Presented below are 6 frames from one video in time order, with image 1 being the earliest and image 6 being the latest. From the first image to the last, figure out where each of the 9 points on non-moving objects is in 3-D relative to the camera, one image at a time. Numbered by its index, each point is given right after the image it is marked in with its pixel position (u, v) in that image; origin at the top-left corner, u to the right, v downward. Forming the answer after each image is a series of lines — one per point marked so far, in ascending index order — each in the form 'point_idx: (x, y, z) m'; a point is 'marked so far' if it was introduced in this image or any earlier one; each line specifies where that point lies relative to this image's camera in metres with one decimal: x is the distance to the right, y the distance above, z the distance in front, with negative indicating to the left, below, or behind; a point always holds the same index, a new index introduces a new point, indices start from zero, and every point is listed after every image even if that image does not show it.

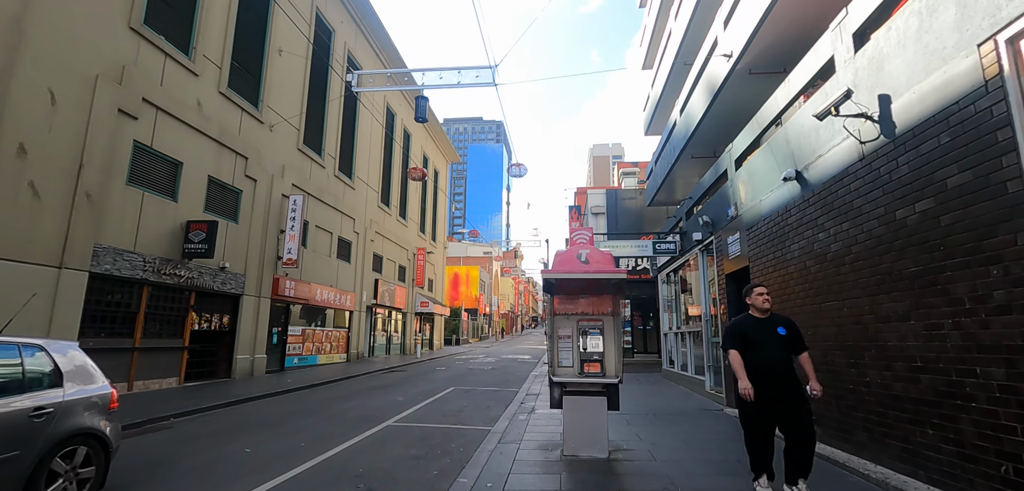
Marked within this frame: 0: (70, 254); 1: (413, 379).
0: (-8.5, -0.2, +9.6) m
1: (-3.2, -4.3, +16.0) m
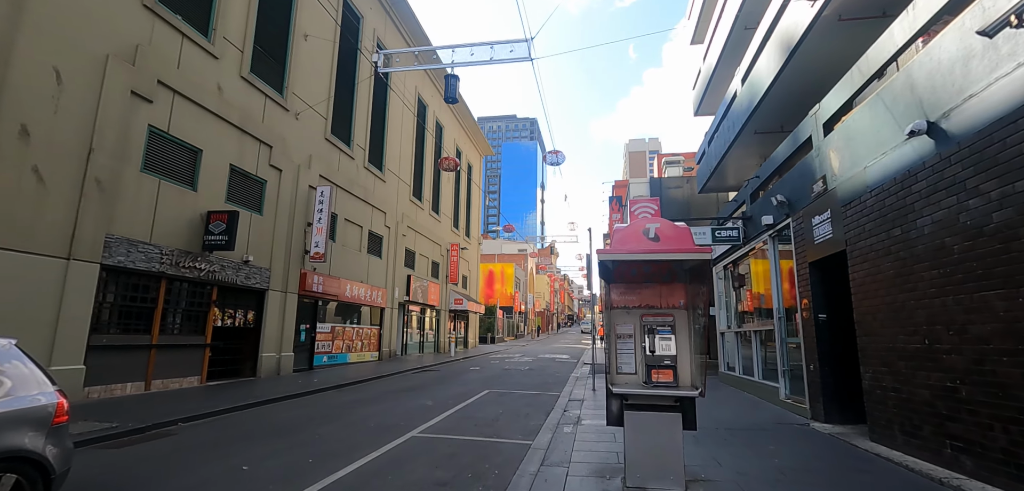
0: (-7.8, 0.0, +8.9) m
1: (-2.0, -4.1, +15.0) m
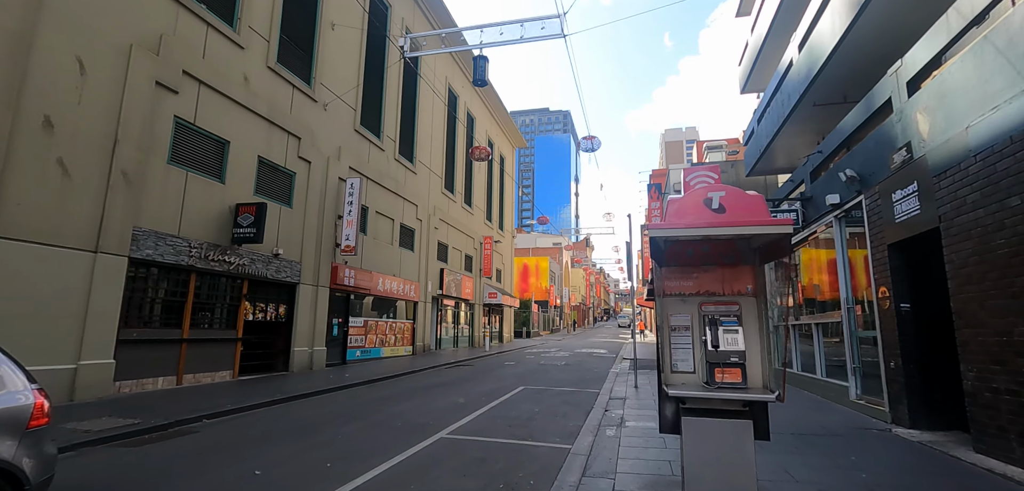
0: (-7.2, +0.1, +8.8) m
1: (-0.9, -3.8, +14.5) m
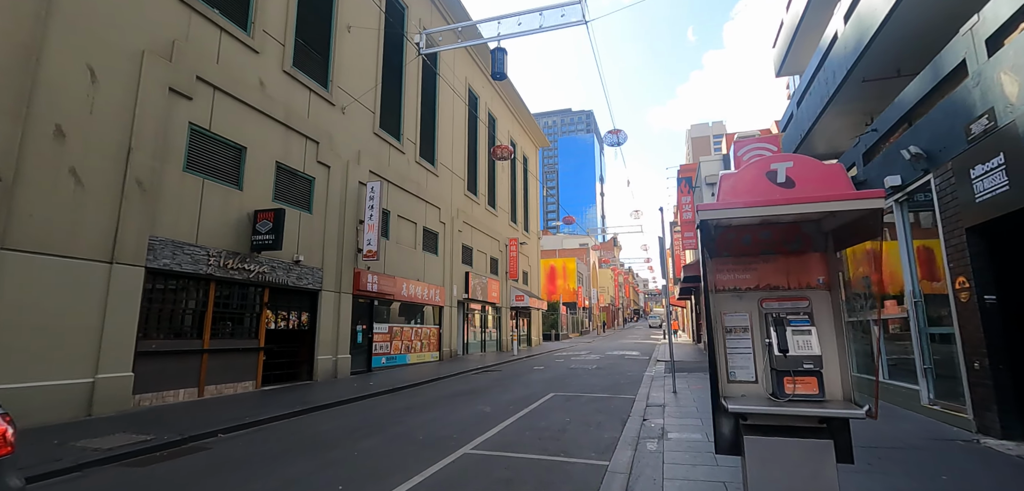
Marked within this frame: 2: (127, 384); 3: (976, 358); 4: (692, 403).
0: (-6.8, 0.0, +8.6) m
1: (-0.1, -3.8, +14.0) m
2: (-6.7, -2.4, +8.6) m
3: (+5.4, -1.3, +5.8) m
4: (+3.3, -2.9, +9.1) m
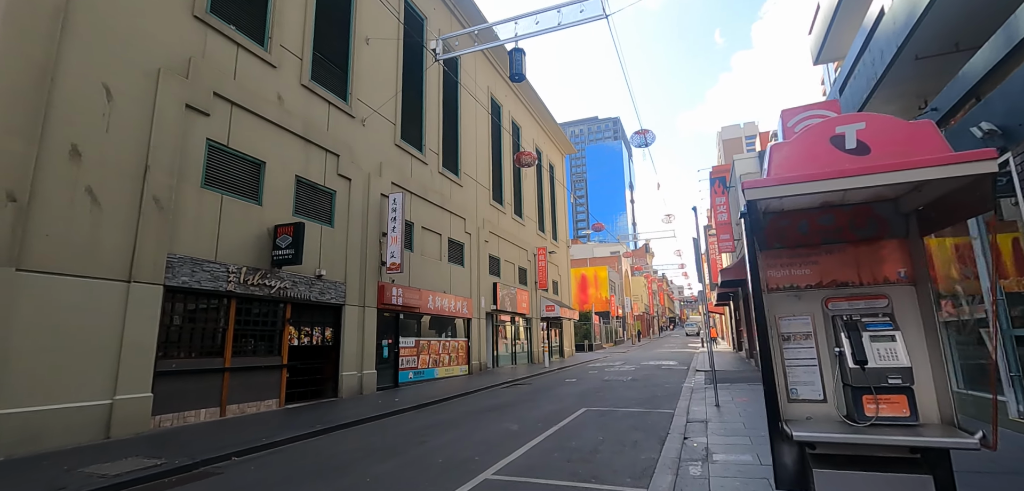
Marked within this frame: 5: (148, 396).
0: (-6.4, -0.4, +8.5) m
1: (+0.7, -4.0, +13.3) m
2: (-6.2, -2.7, +8.4) m
3: (+5.6, -1.2, +4.9) m
4: (+3.8, -2.9, +8.3) m
5: (-6.2, -2.6, +8.4) m
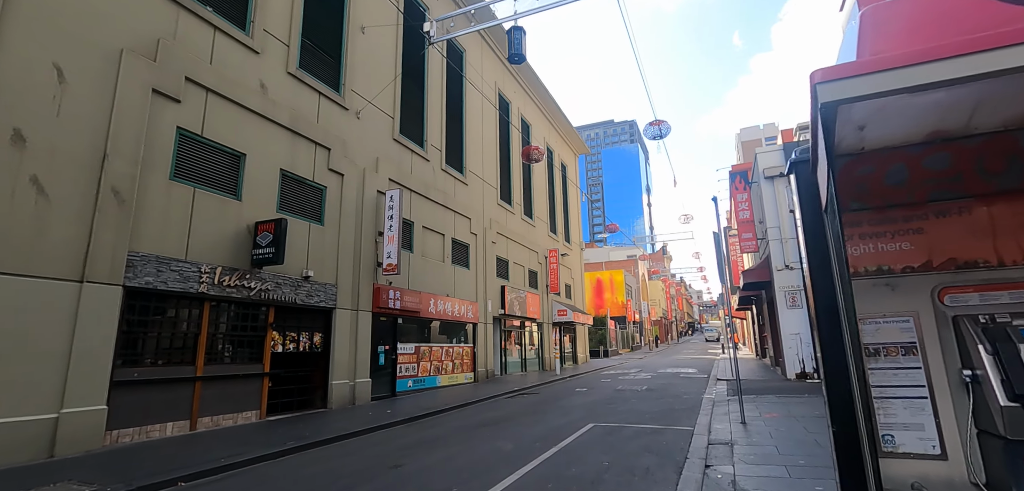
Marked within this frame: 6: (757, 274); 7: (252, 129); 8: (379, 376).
0: (-6.5, -0.3, +7.7) m
1: (+0.8, -4.0, +12.3) m
2: (-6.3, -2.6, +7.5) m
3: (+5.4, -1.0, +3.7) m
4: (+3.7, -2.8, +7.2) m
5: (-6.3, -2.5, +7.6) m
6: (+8.7, -1.0, +17.5) m
7: (-5.6, +2.5, +10.7) m
8: (-3.8, -3.7, +14.1) m
